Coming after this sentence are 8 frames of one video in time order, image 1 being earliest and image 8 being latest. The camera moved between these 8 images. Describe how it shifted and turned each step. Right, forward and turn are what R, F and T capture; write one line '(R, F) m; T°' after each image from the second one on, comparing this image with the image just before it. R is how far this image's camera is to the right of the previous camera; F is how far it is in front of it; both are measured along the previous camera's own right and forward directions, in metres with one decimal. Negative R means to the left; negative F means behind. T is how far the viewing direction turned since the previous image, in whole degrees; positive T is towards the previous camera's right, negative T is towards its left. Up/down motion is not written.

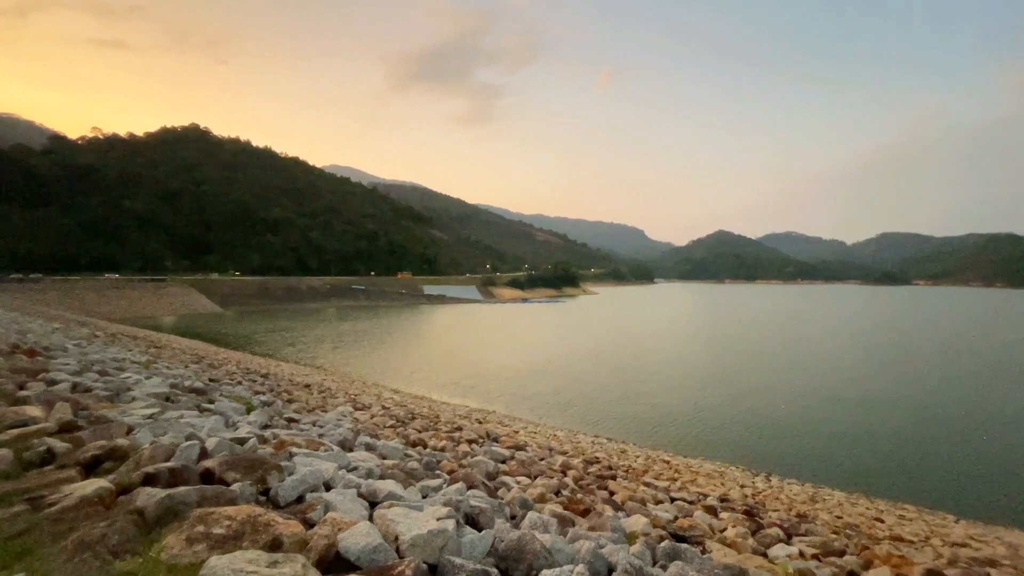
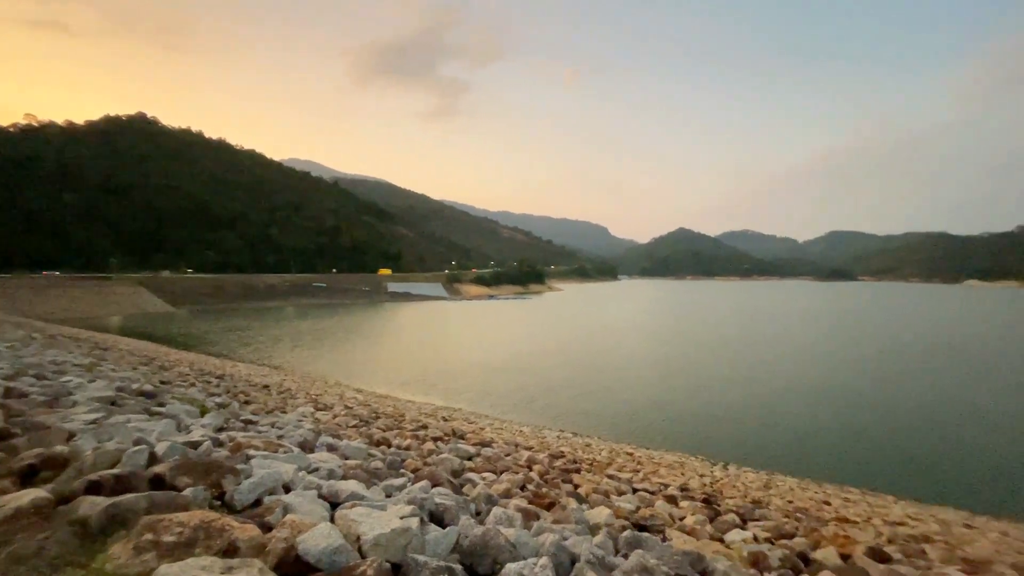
(+0.1, -0.1) m; +4°
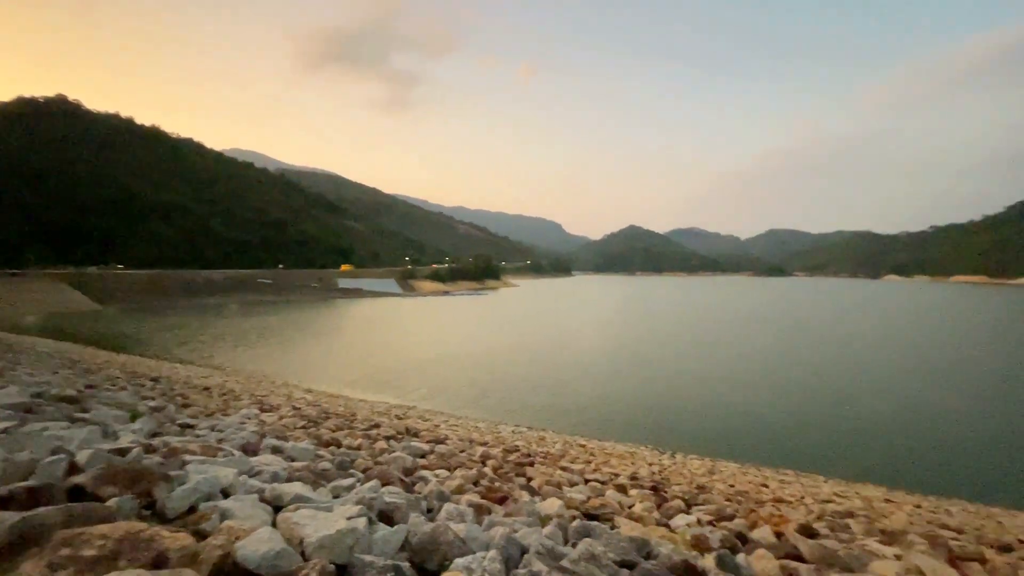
(+0.4, 0.0) m; +5°
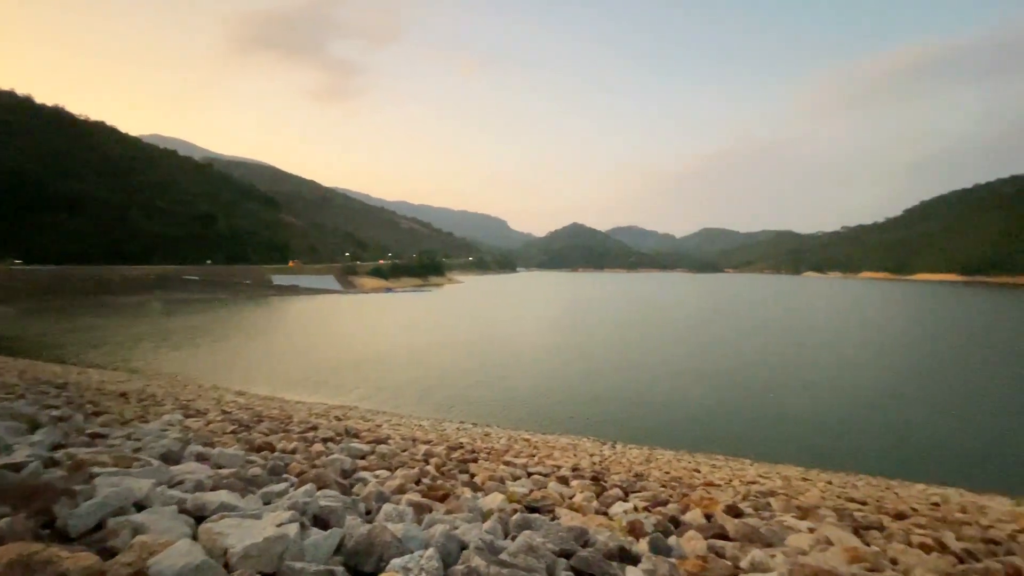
(+0.4, 0.0) m; +7°
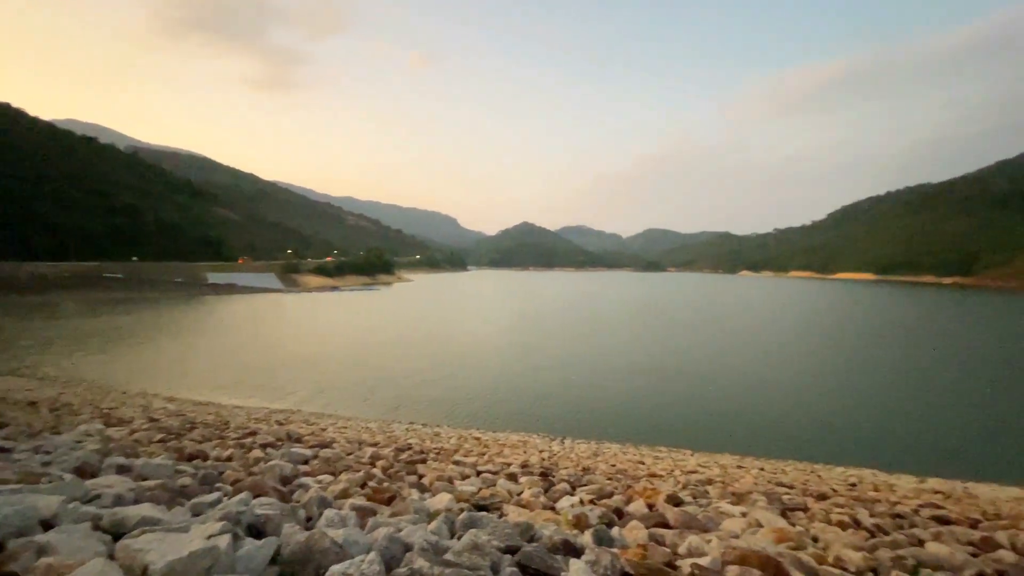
(+0.4, 0.0) m; +6°
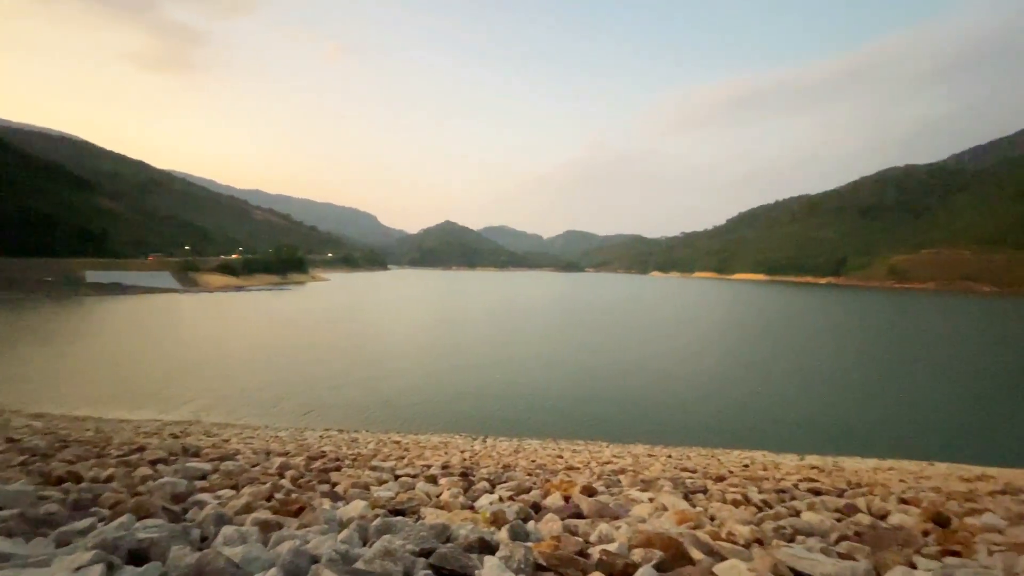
(+0.6, -0.1) m; +9°
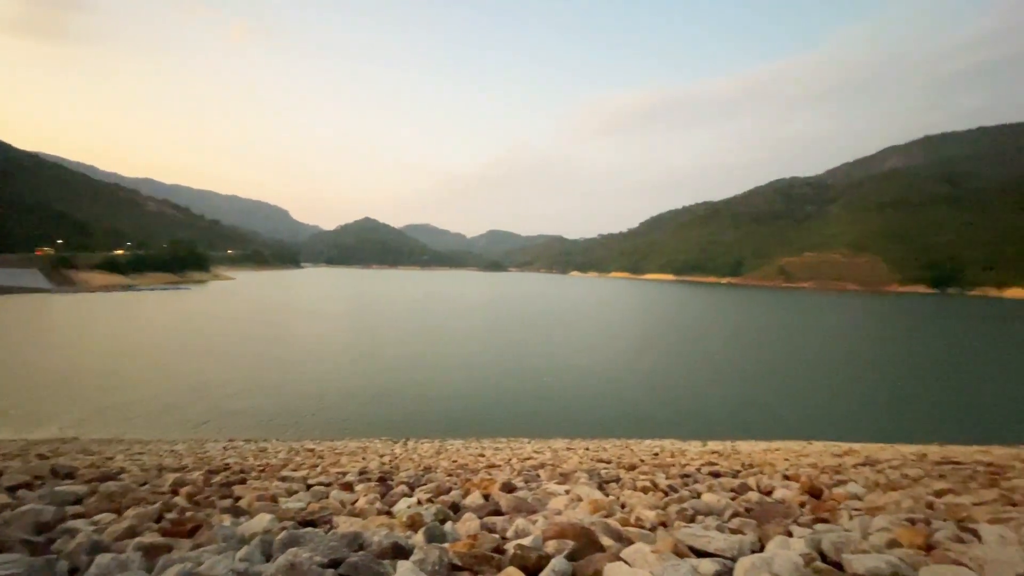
(+0.6, 0.0) m; +9°
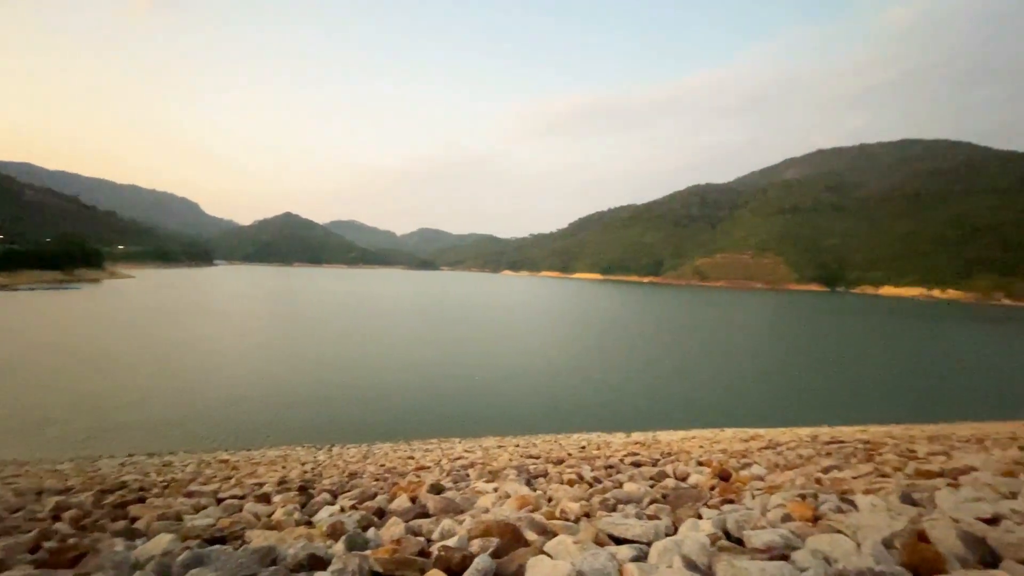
(+0.5, +0.1) m; +8°
